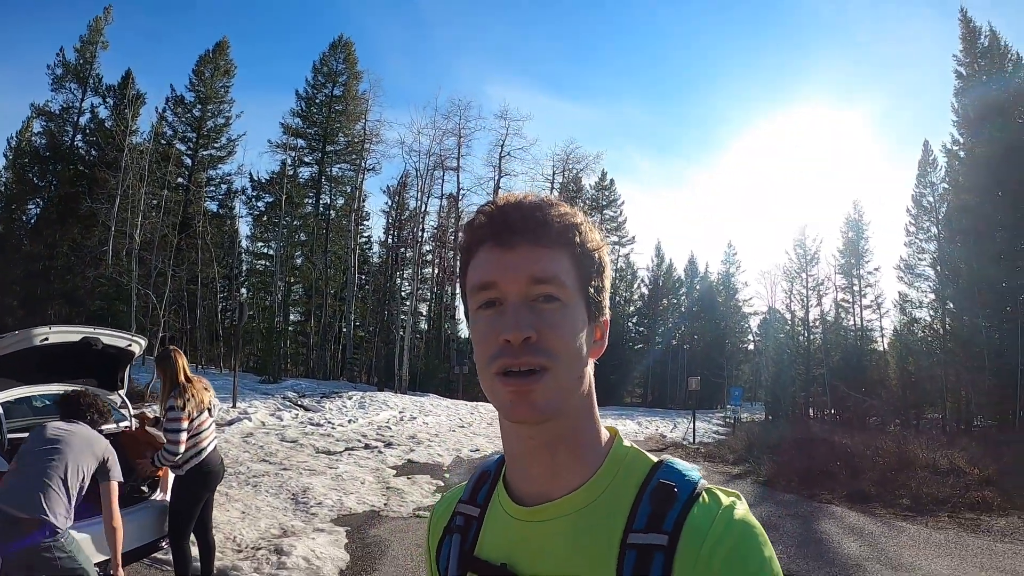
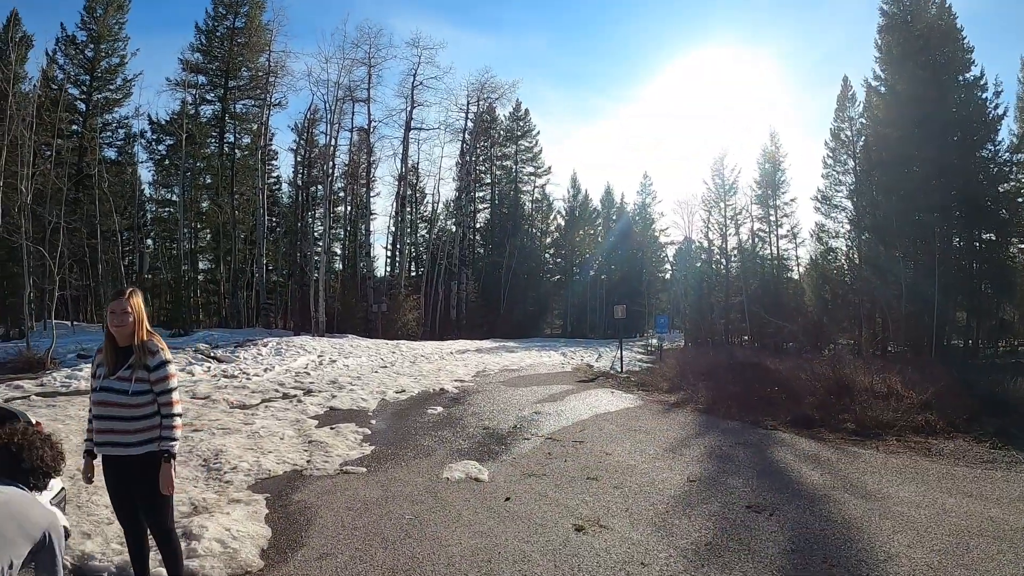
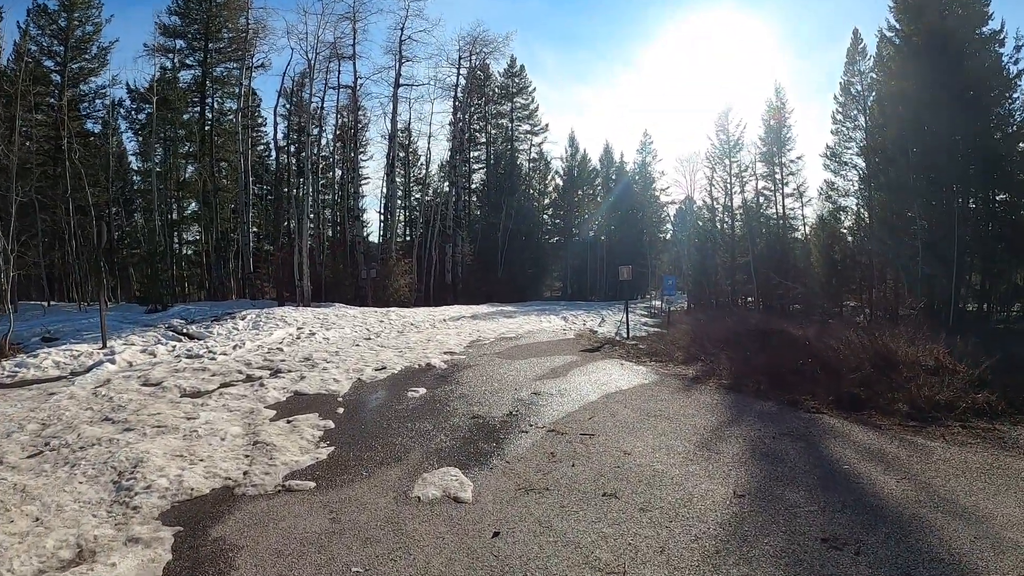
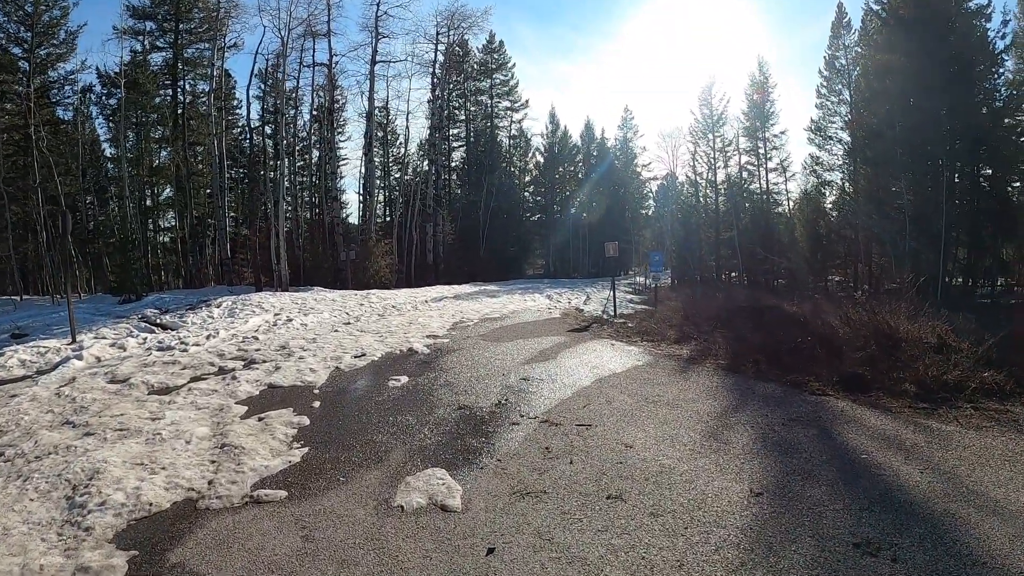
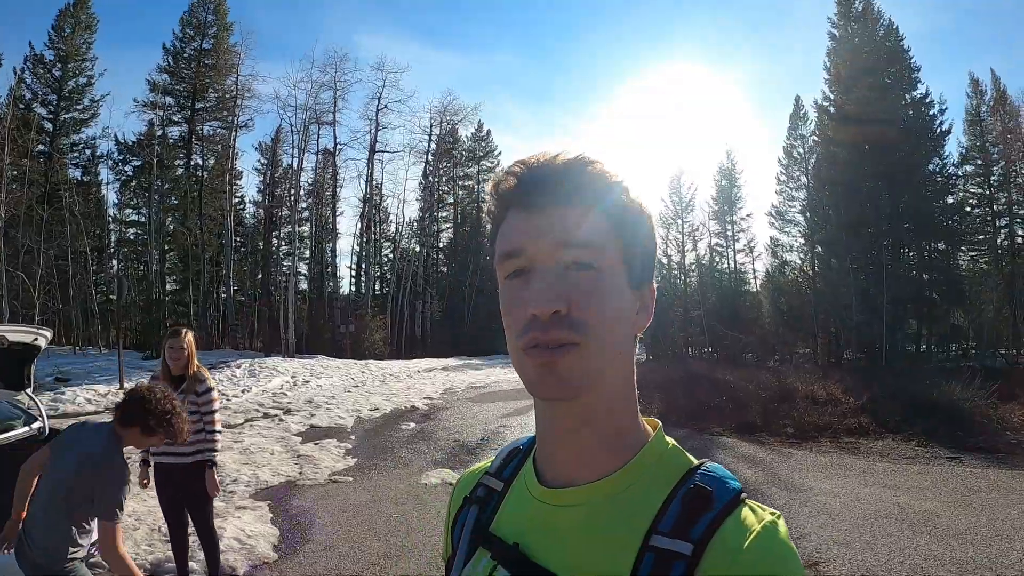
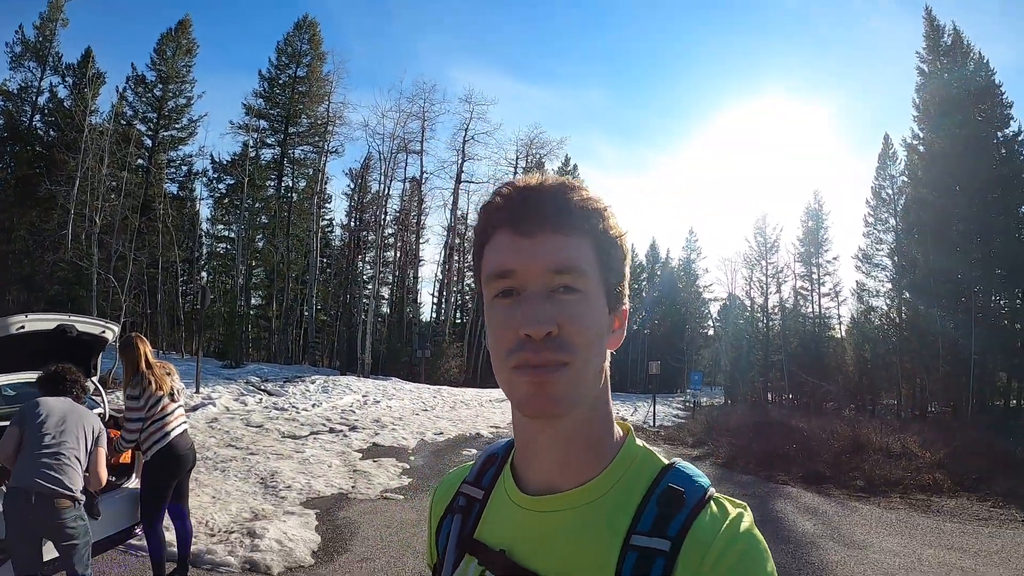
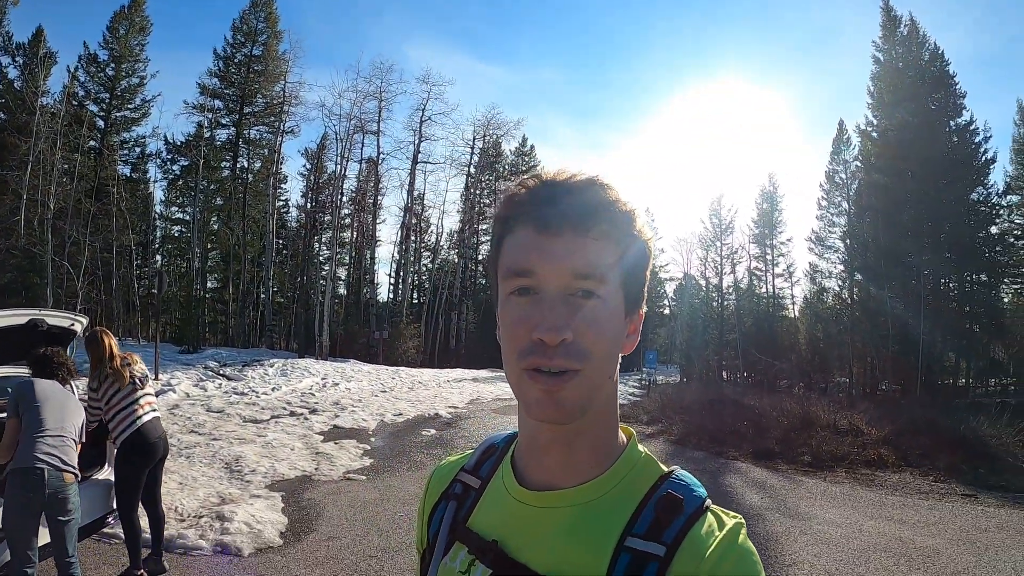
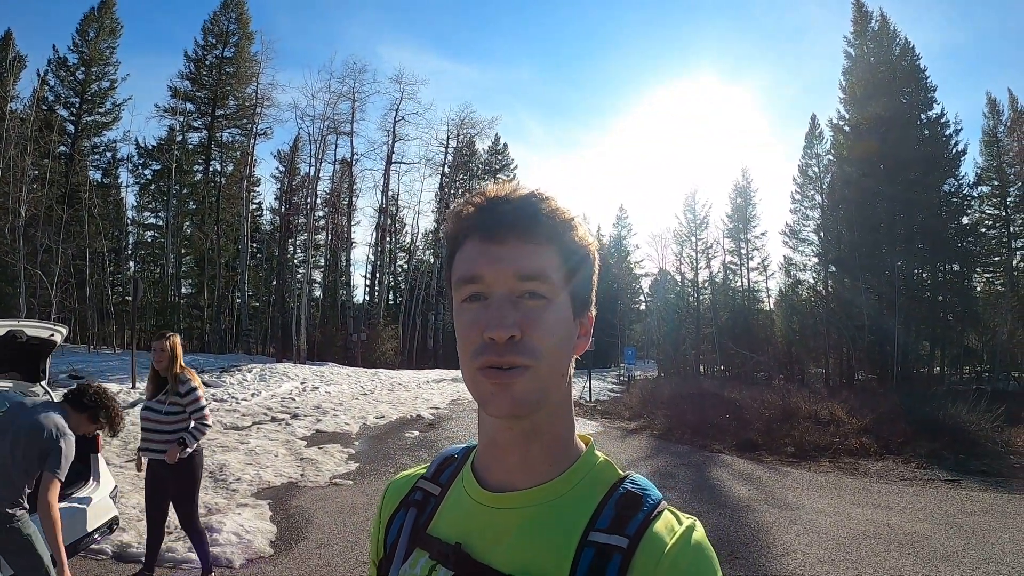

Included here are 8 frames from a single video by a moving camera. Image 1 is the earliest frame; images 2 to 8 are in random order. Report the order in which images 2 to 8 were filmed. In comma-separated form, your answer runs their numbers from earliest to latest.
6, 7, 8, 5, 2, 3, 4
